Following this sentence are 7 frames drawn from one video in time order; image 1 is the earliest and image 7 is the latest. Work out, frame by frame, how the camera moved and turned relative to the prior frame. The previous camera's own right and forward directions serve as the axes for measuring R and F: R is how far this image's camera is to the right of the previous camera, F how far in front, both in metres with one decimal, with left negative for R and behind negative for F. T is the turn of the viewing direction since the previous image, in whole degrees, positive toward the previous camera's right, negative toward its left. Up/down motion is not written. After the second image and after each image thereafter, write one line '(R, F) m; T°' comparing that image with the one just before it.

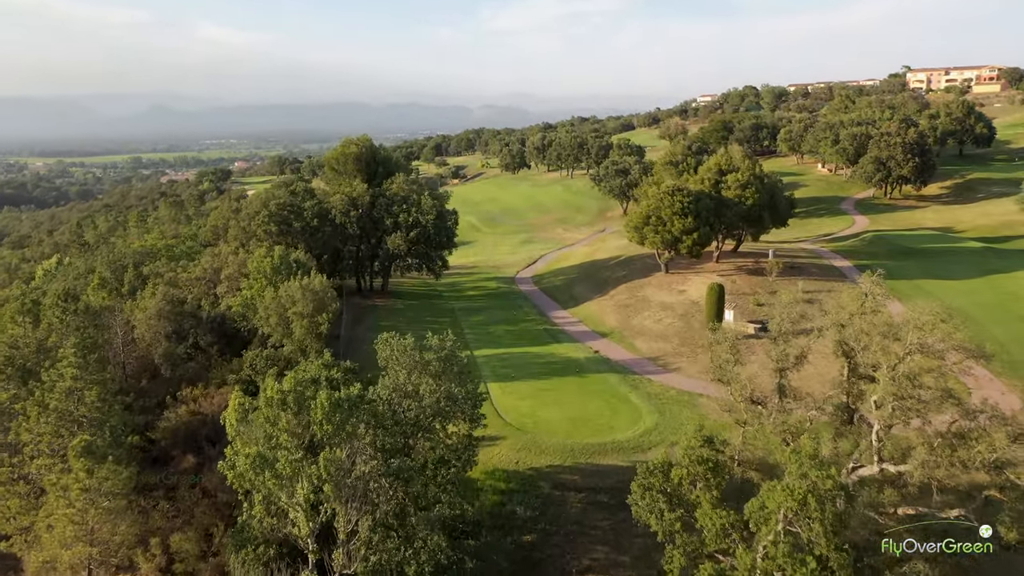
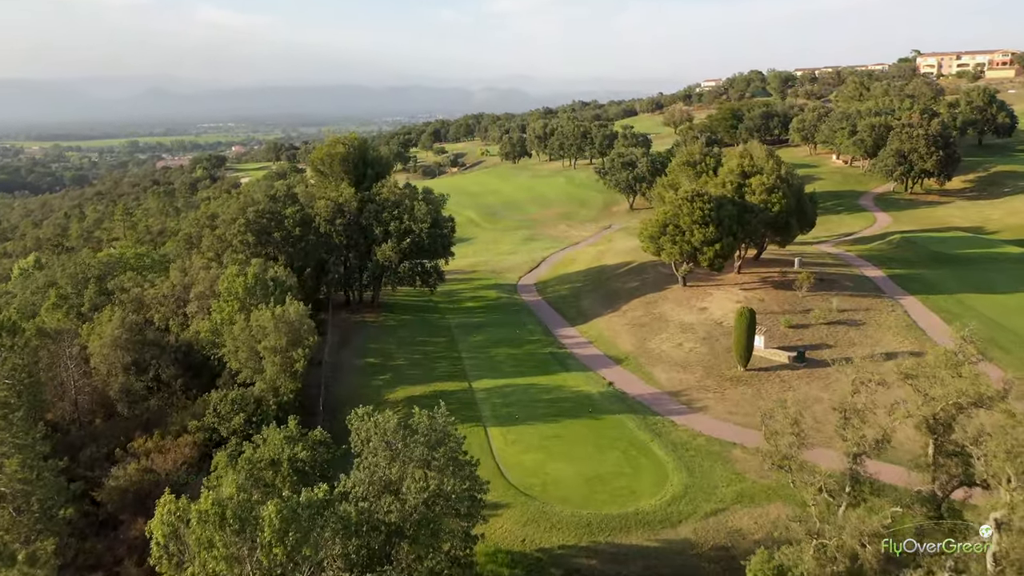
(-0.1, +3.9) m; 0°
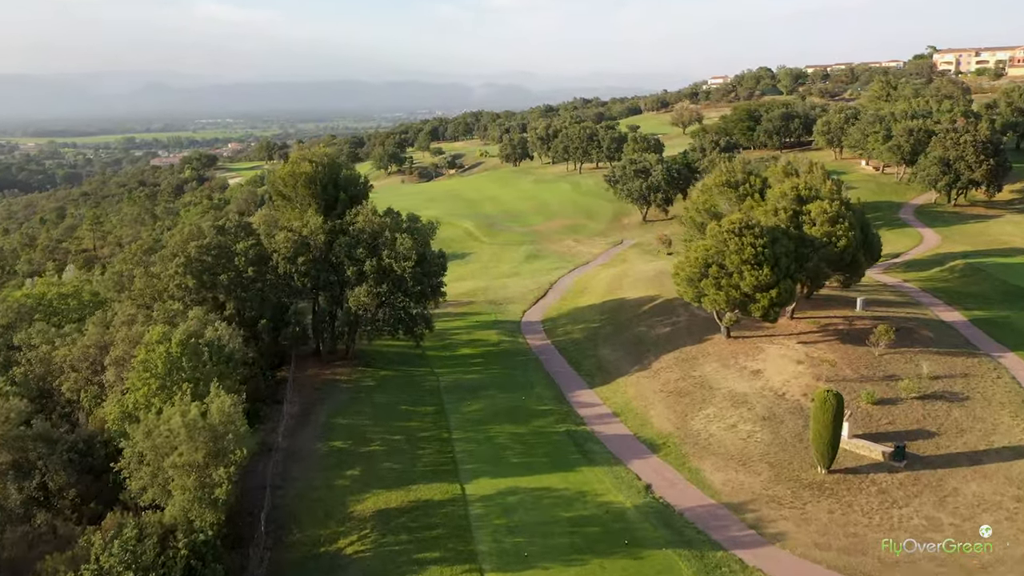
(-0.2, +7.4) m; 0°
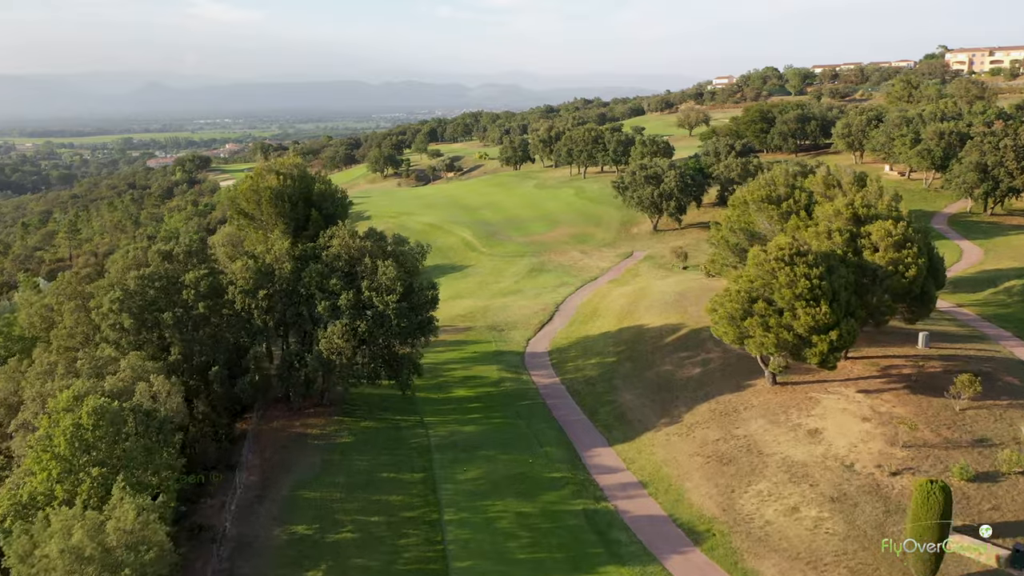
(-0.2, +5.2) m; 0°
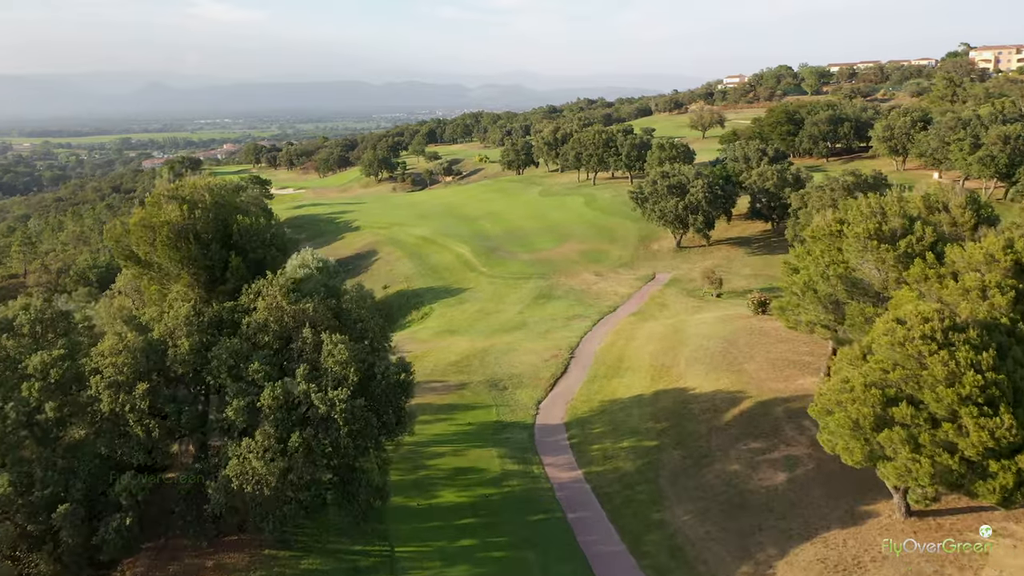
(-0.2, +8.7) m; 0°
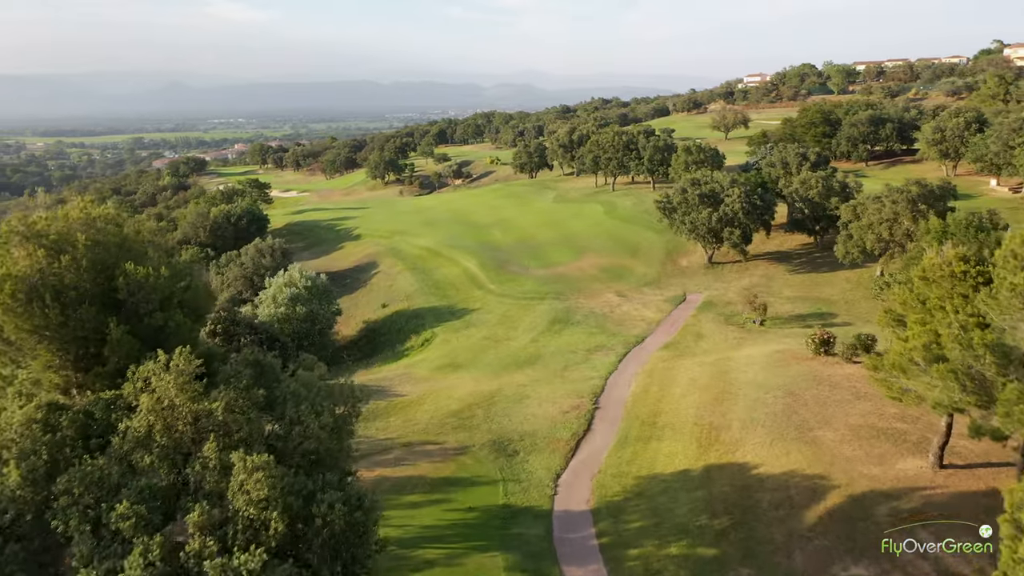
(0.0, +6.3) m; -1°
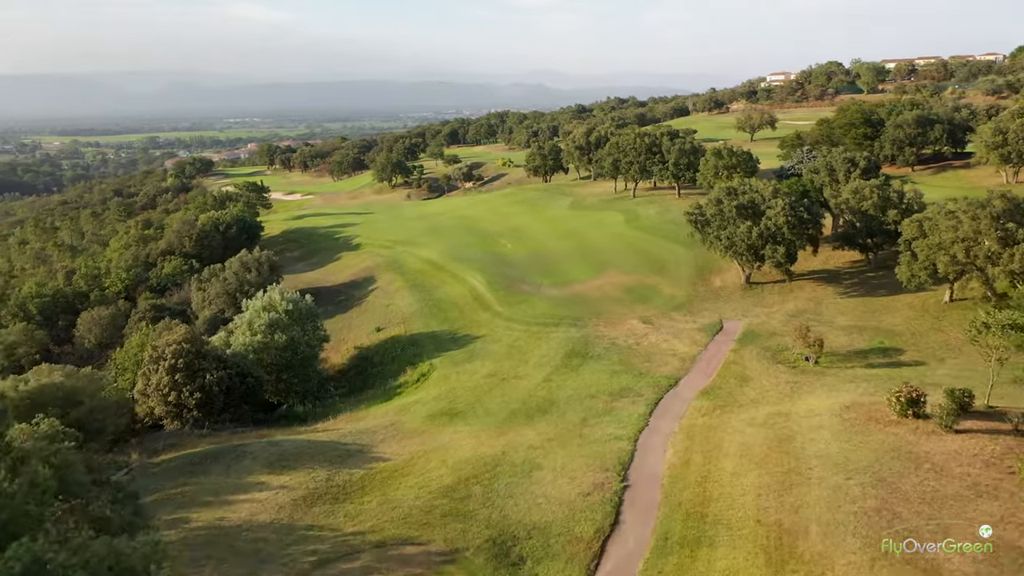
(+0.2, +6.4) m; -1°
